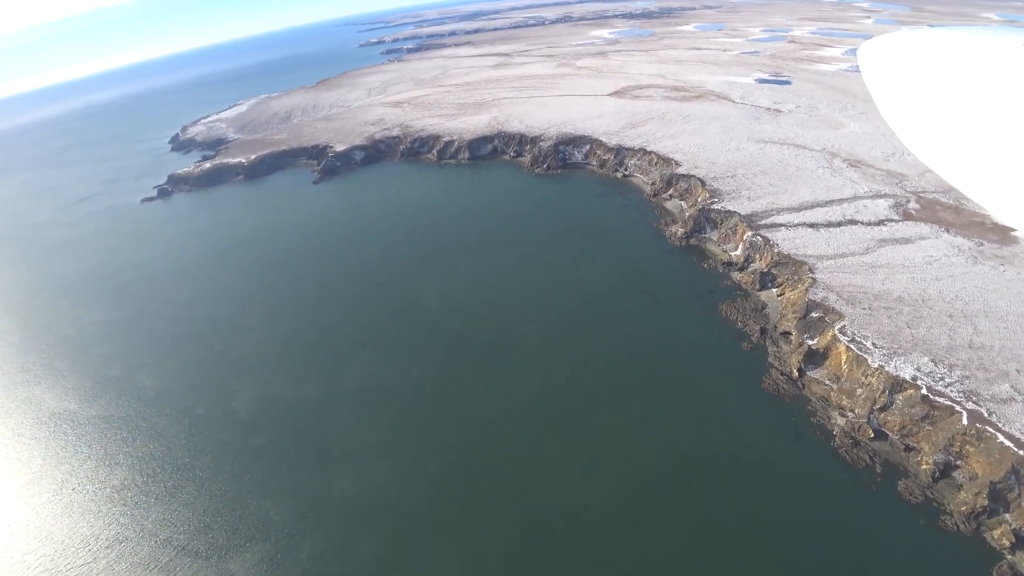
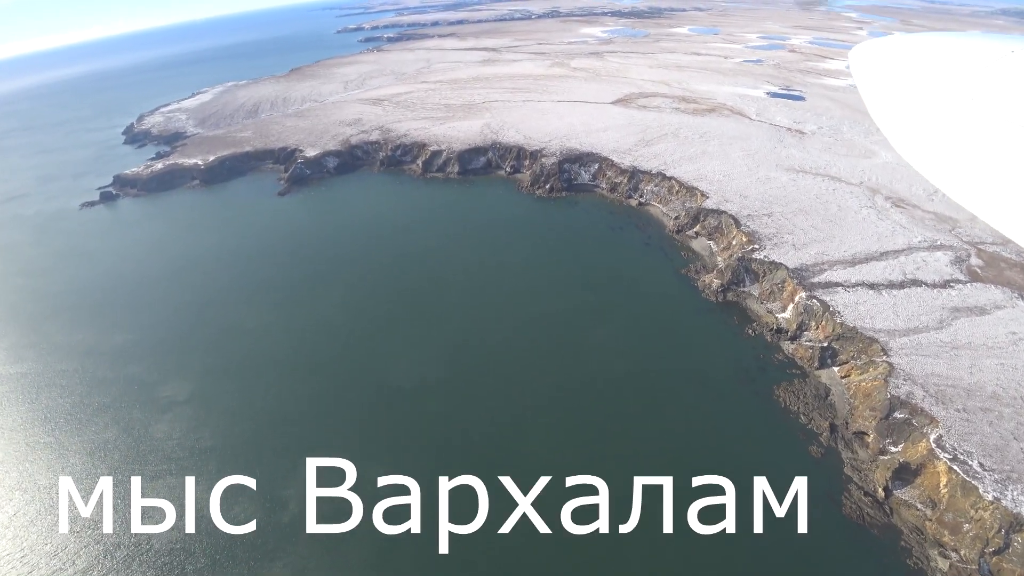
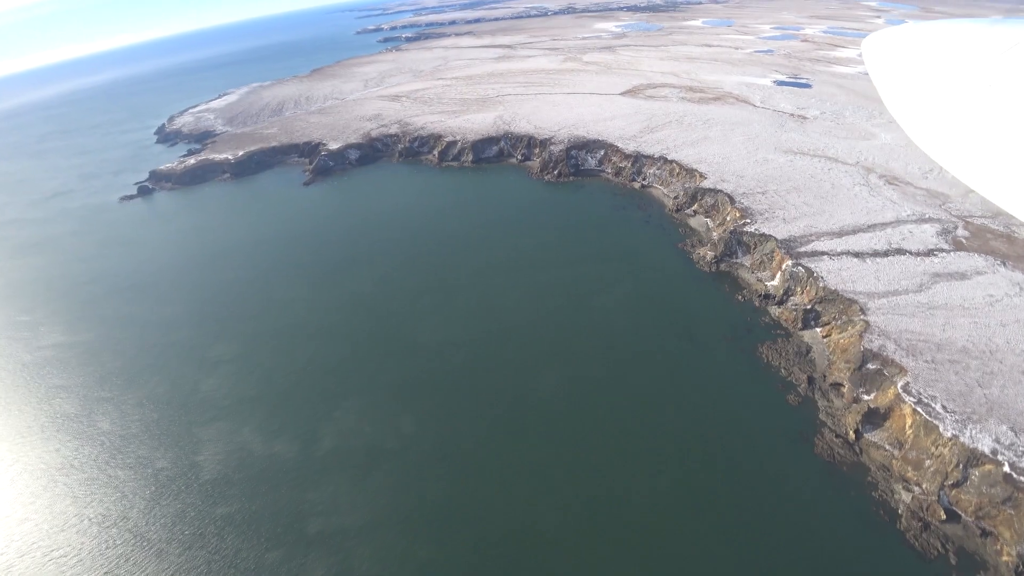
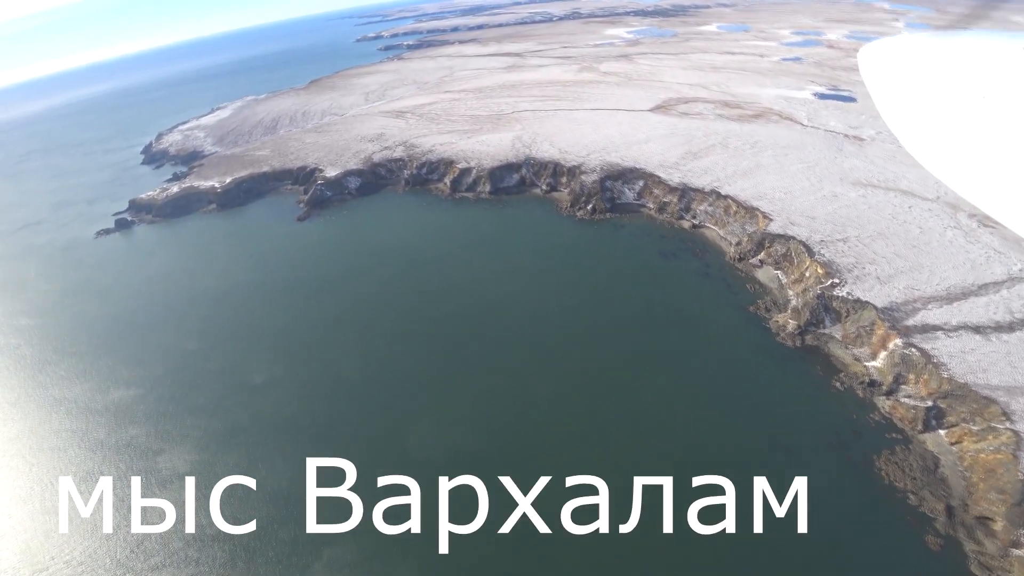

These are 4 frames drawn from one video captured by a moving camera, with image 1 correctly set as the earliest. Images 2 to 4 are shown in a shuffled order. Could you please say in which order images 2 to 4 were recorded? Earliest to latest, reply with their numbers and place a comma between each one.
3, 2, 4
